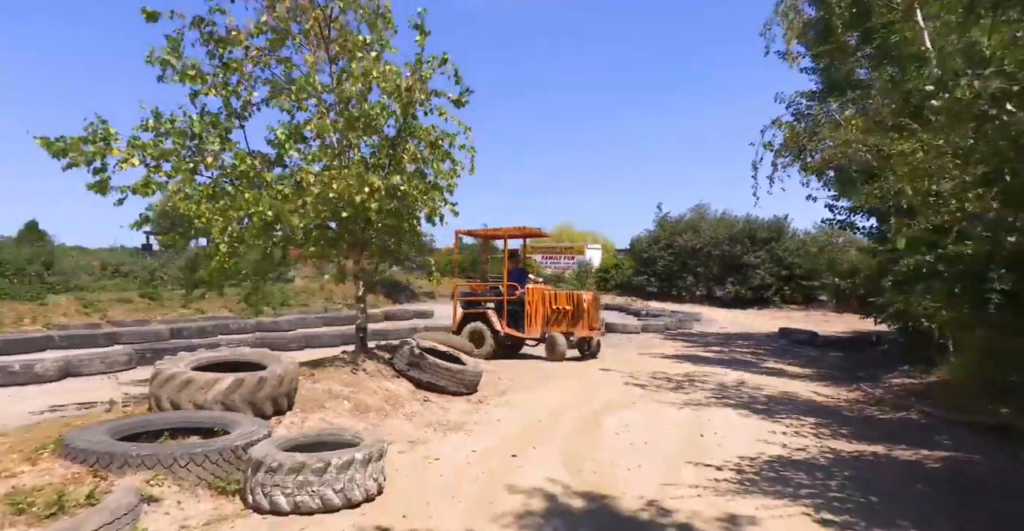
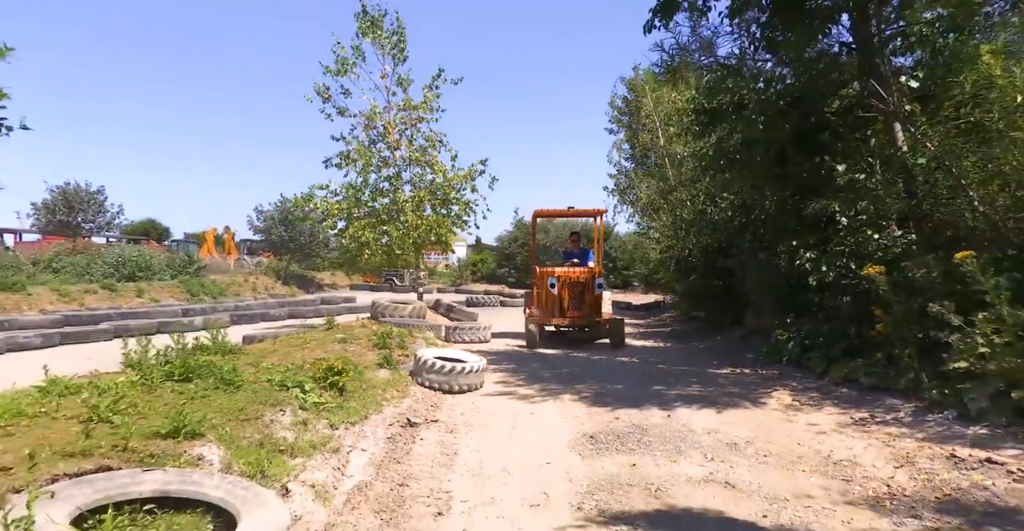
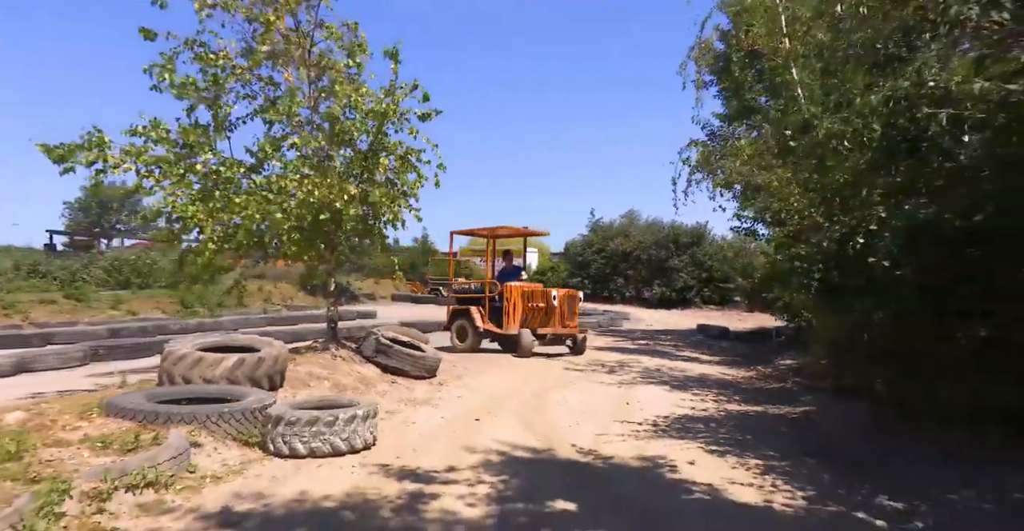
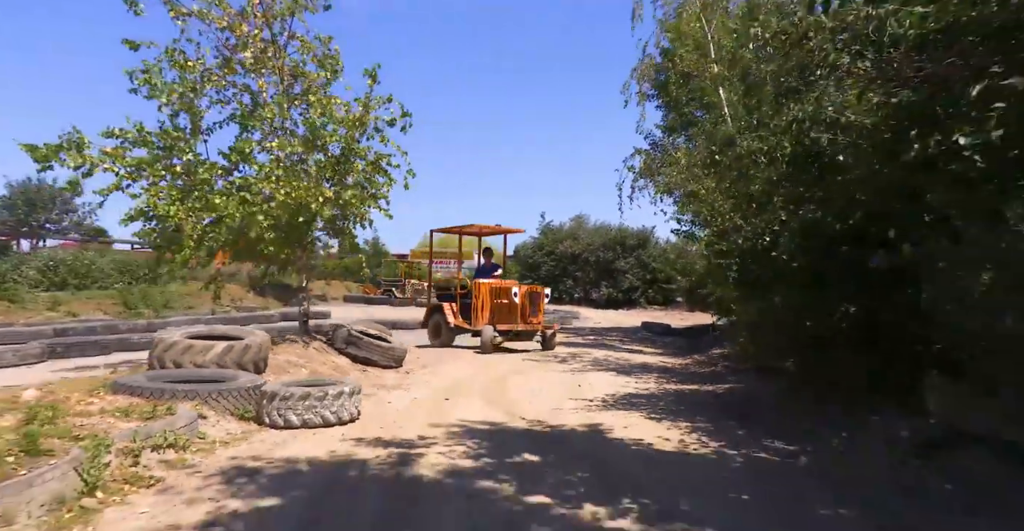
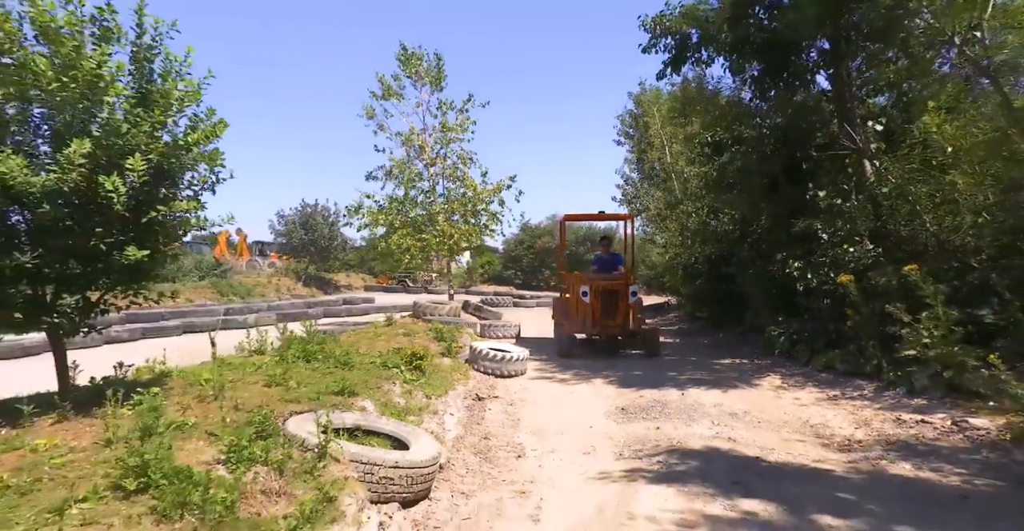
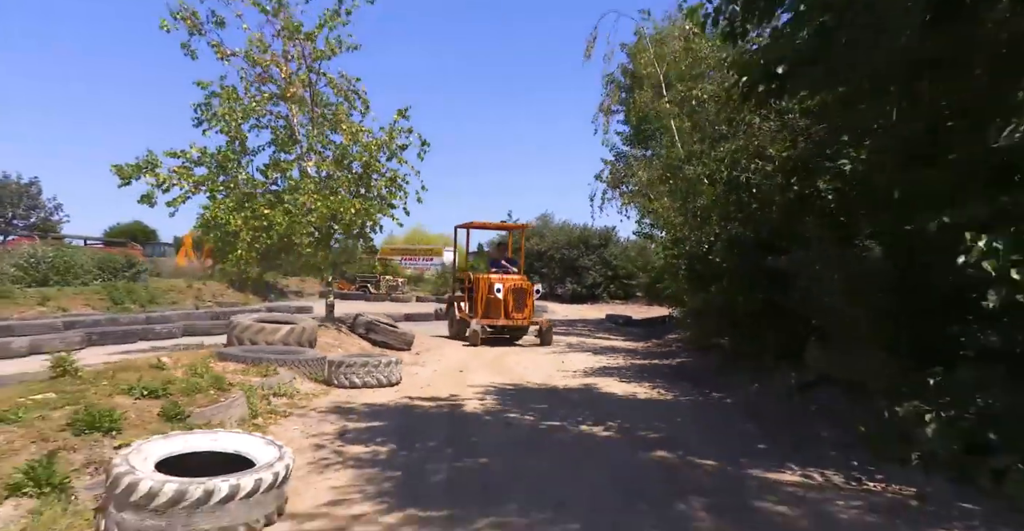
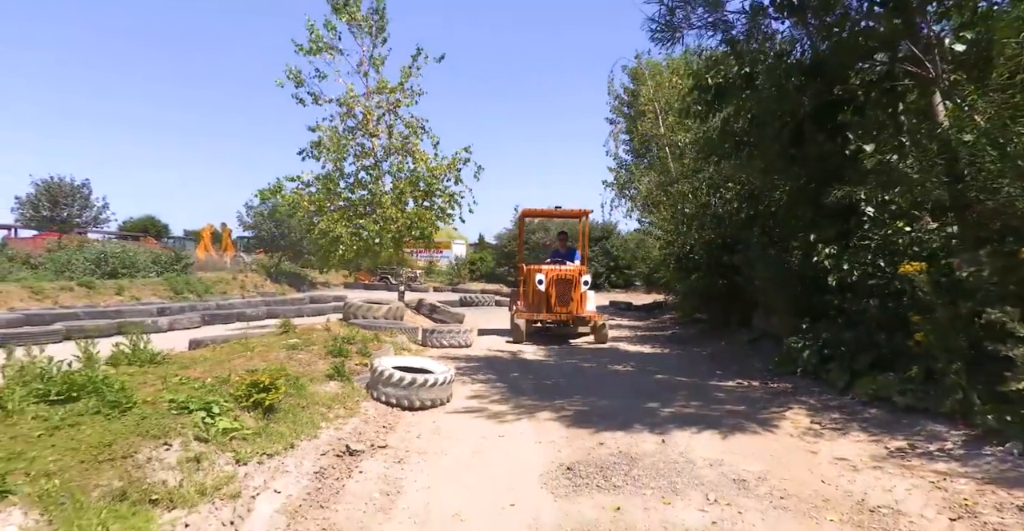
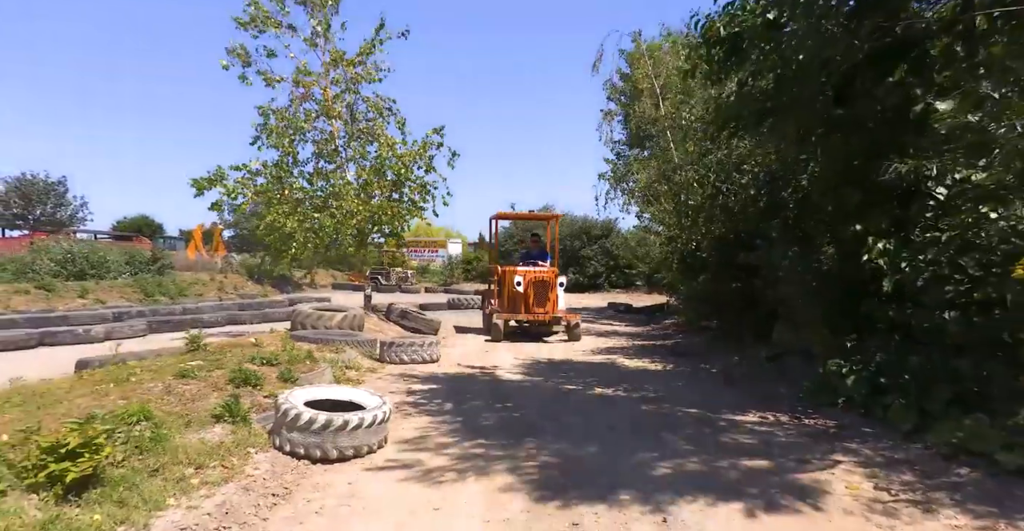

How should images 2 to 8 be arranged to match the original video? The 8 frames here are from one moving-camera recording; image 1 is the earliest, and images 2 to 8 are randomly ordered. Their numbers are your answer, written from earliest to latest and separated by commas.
3, 4, 6, 8, 7, 2, 5
